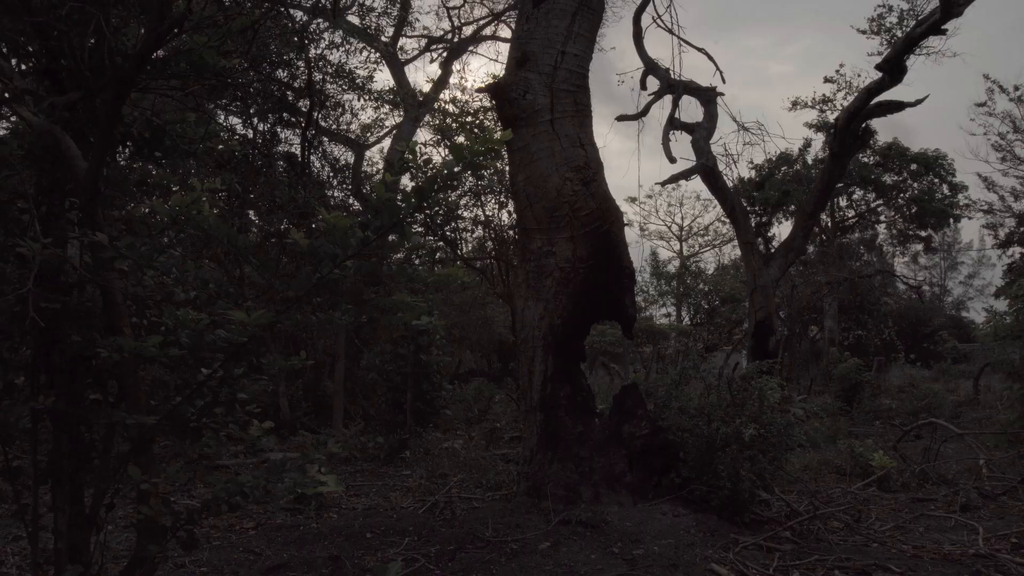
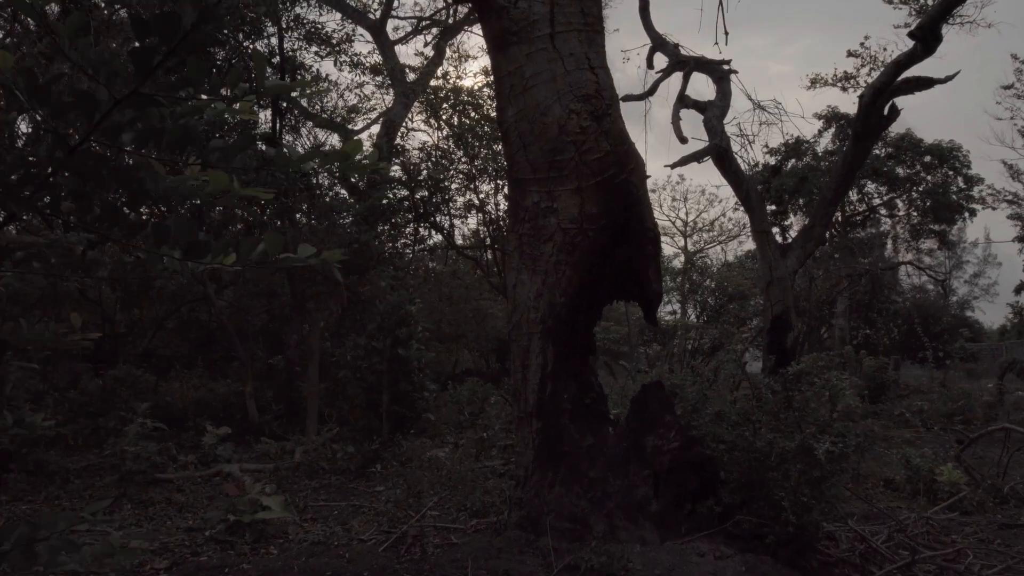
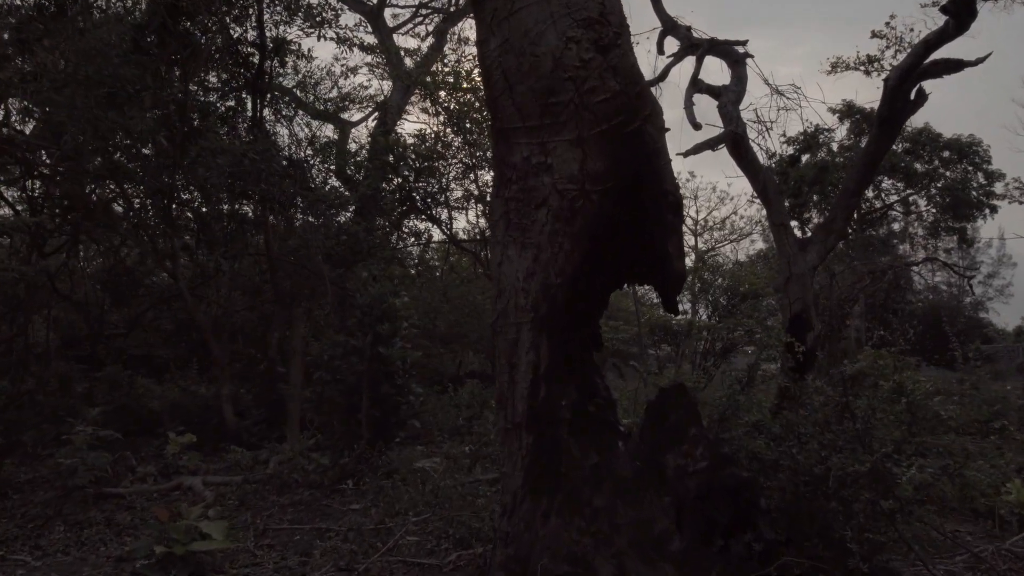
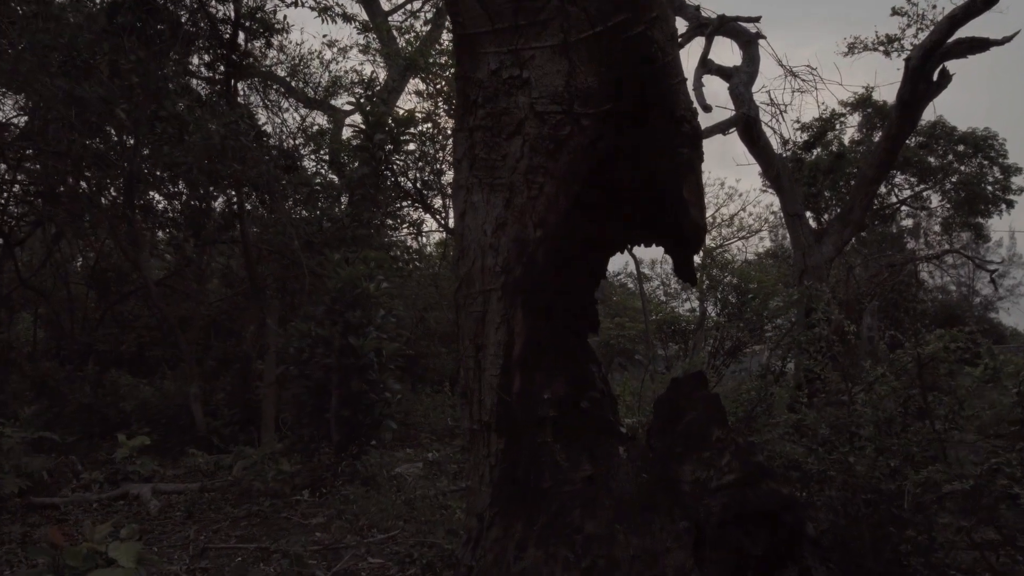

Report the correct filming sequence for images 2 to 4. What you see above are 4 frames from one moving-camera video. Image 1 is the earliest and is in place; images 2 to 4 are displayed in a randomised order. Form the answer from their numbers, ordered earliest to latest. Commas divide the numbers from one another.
2, 3, 4
